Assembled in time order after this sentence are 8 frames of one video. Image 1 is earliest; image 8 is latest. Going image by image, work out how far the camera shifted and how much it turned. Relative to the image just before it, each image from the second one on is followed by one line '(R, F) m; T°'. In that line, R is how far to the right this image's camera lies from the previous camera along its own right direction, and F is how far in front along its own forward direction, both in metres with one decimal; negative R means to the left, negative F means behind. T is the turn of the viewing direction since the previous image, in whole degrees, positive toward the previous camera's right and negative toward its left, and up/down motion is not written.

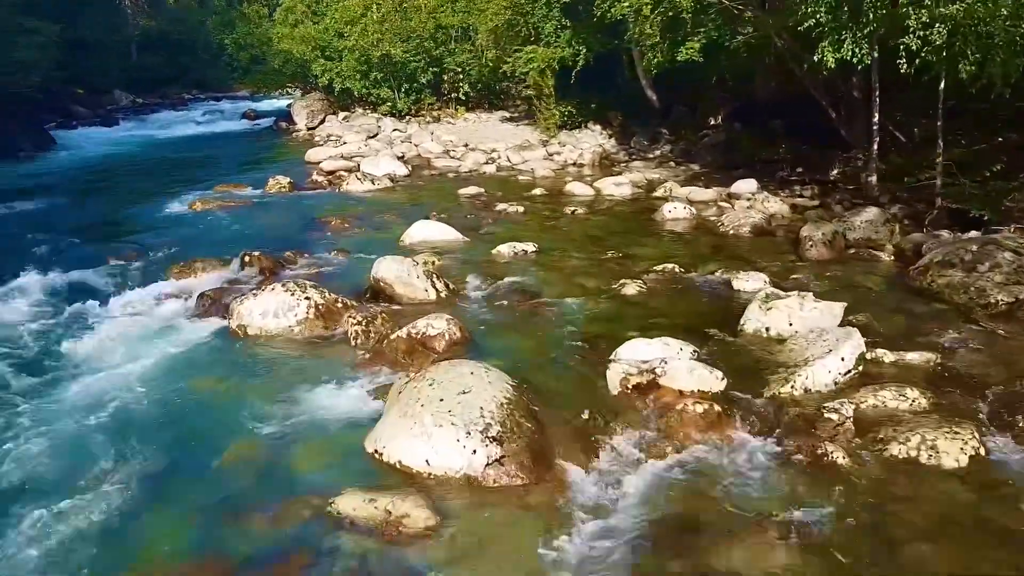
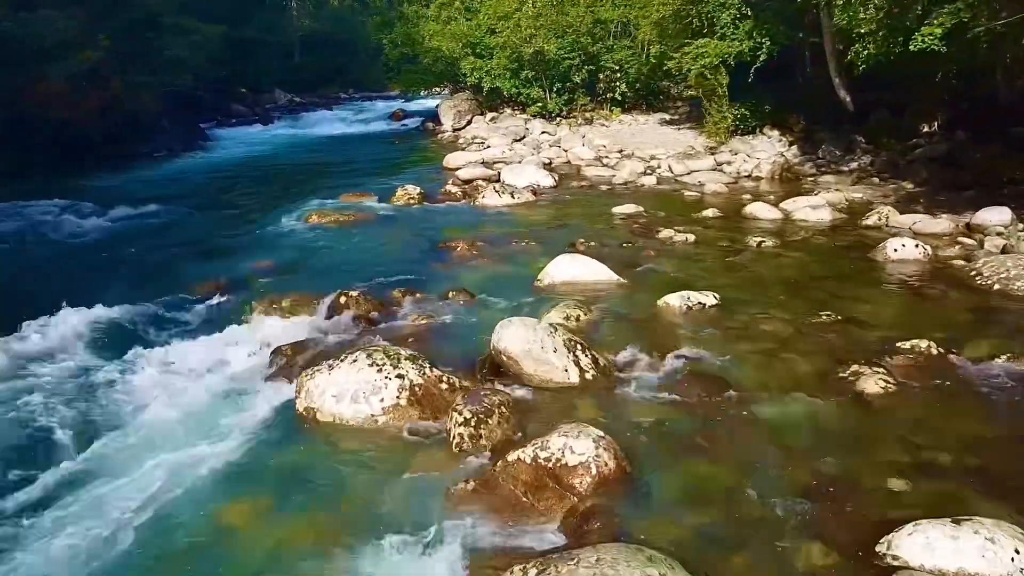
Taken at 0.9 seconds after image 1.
(-0.4, +2.9) m; -12°
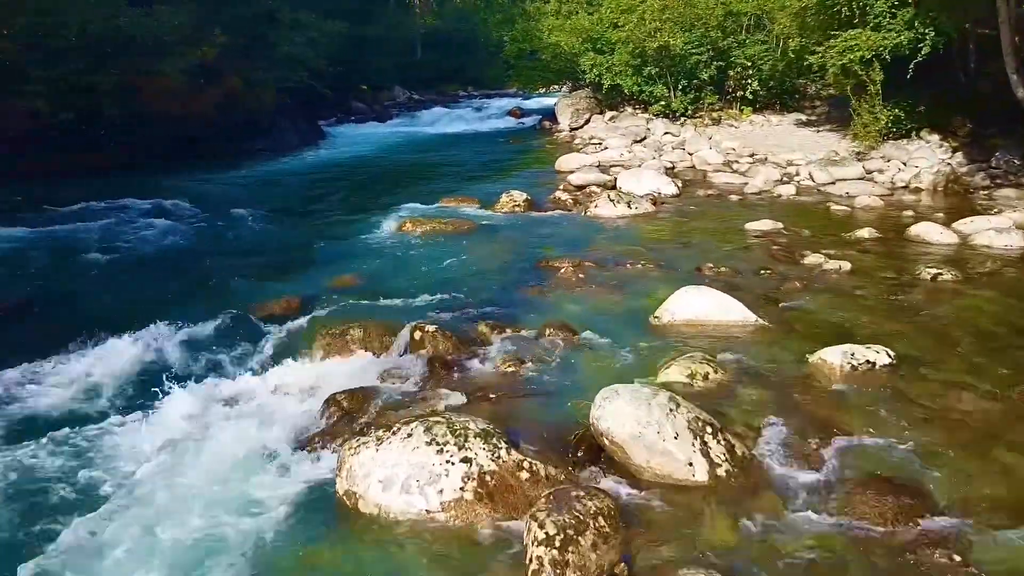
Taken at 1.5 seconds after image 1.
(0.0, +1.7) m; -9°
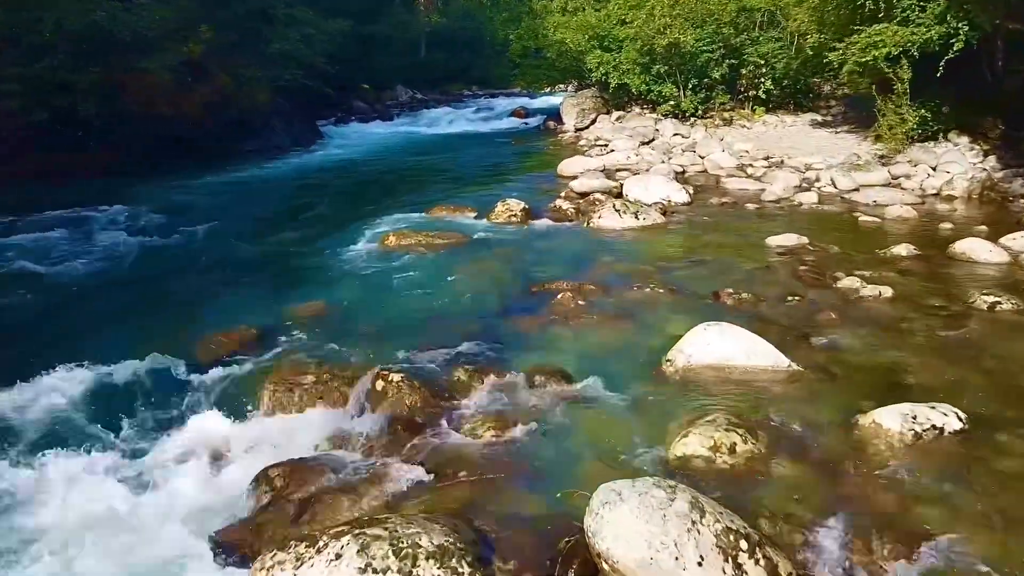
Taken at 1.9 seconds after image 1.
(+0.2, +1.4) m; -1°
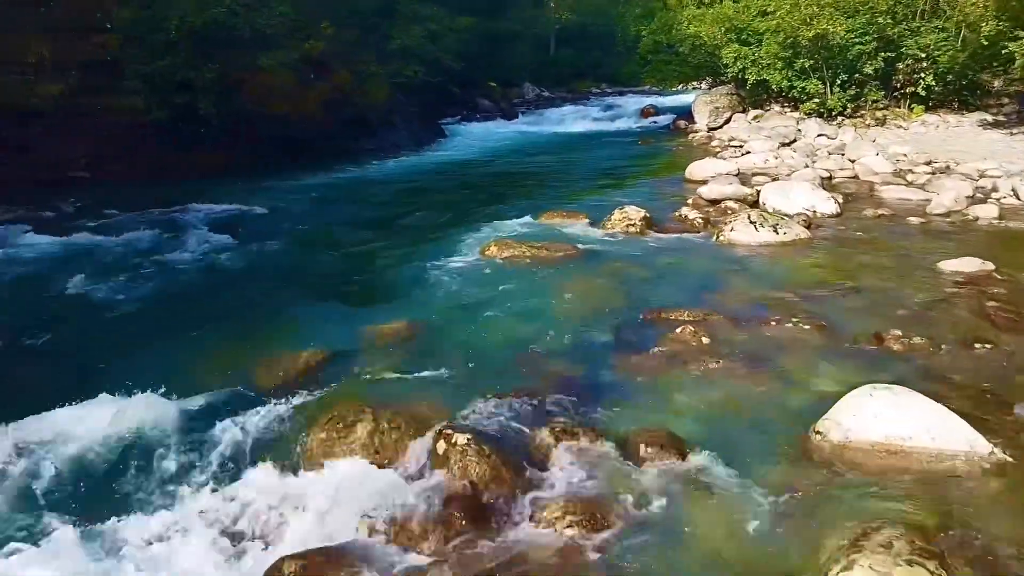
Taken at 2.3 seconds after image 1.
(+0.1, +1.4) m; -10°
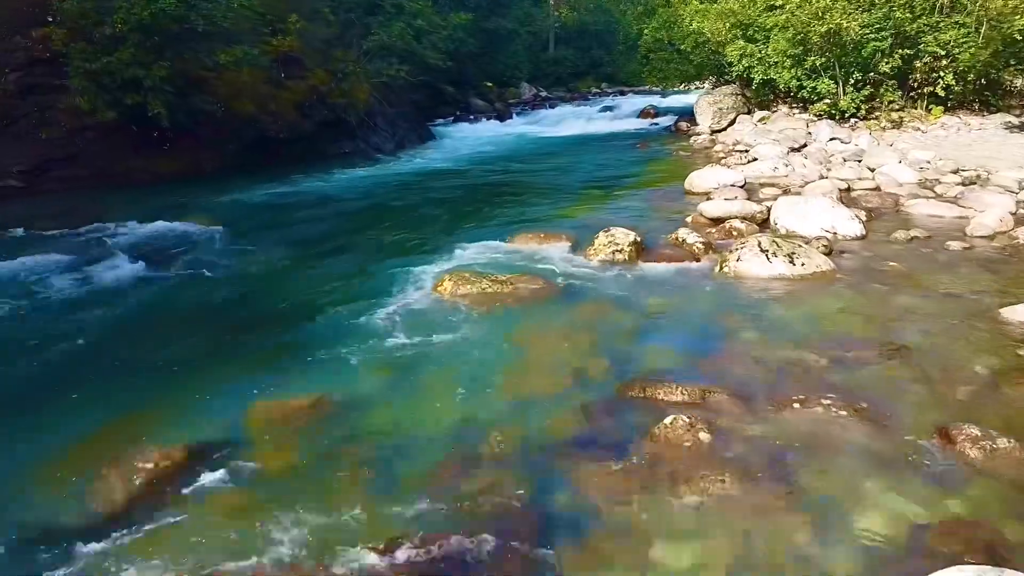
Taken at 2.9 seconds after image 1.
(+0.6, +2.1) m; 0°
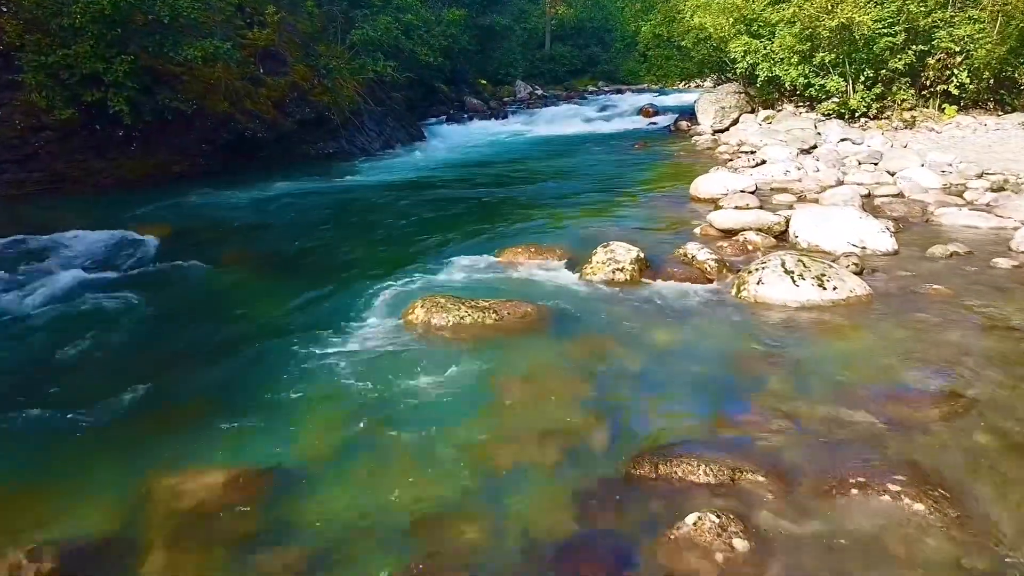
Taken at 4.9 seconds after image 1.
(+0.2, +1.5) m; 0°
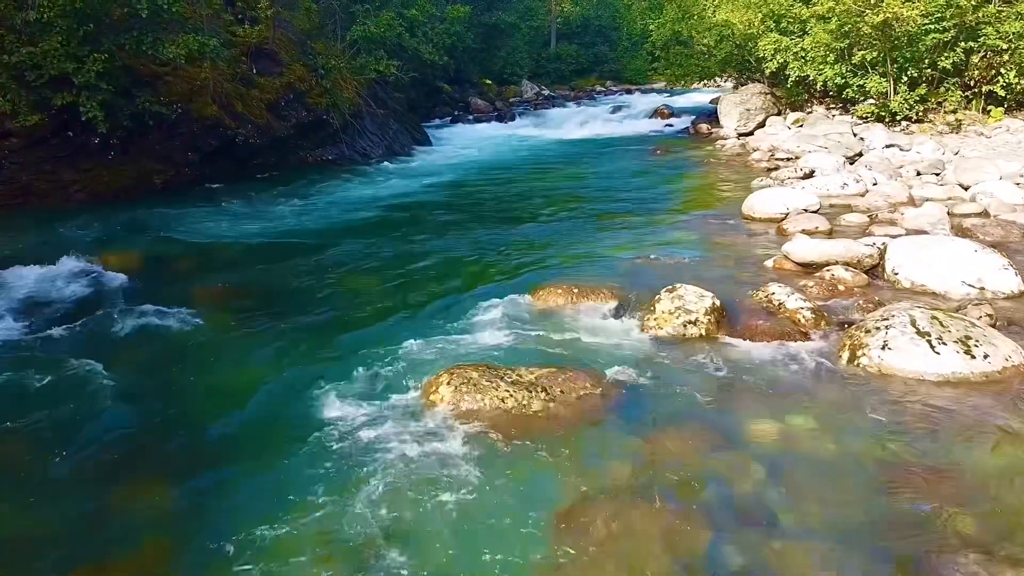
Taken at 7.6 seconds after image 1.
(-0.5, +2.0) m; 0°
